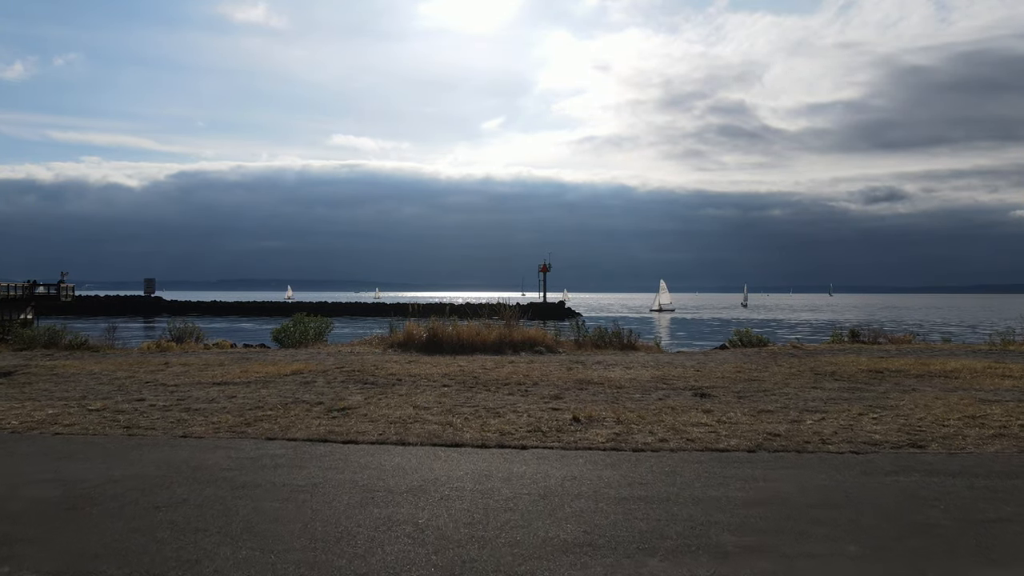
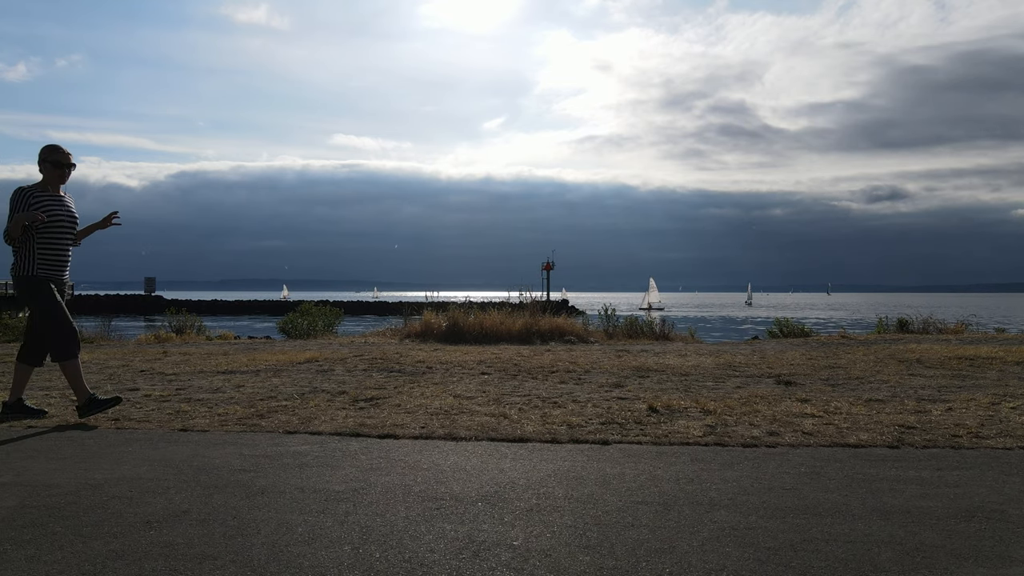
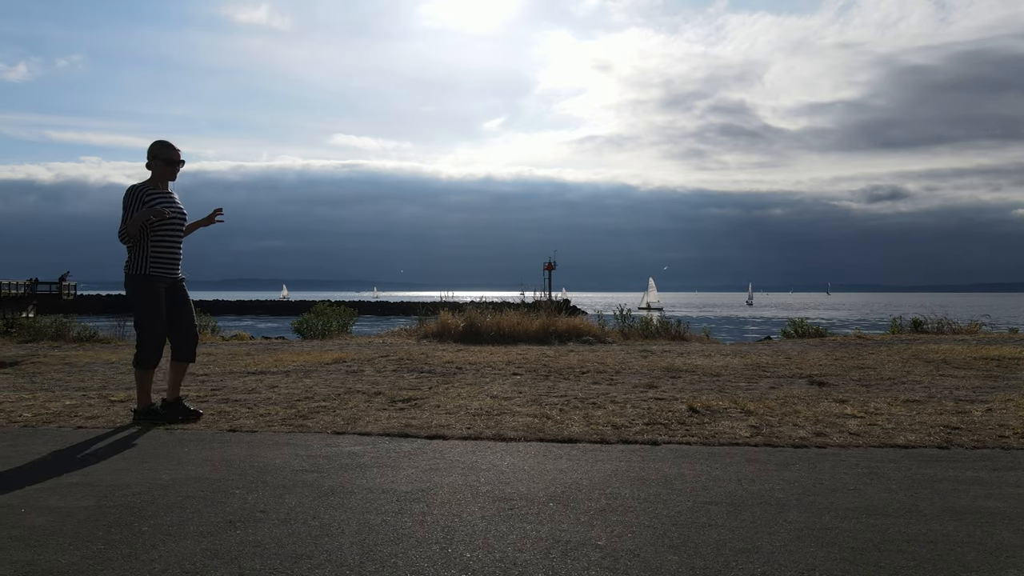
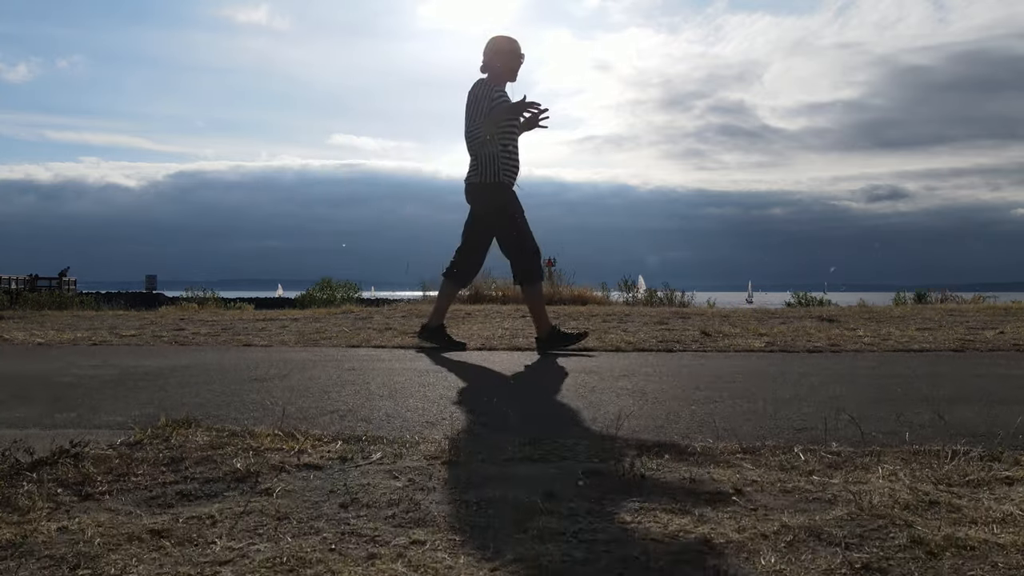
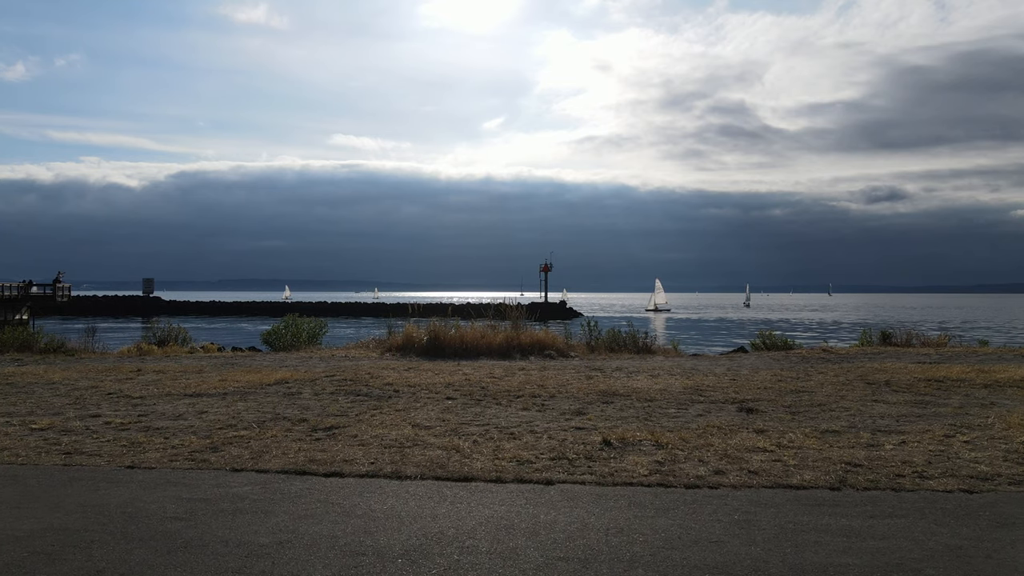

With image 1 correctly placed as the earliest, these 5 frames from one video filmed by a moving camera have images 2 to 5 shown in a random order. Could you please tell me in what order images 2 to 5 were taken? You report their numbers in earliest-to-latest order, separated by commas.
5, 2, 3, 4
